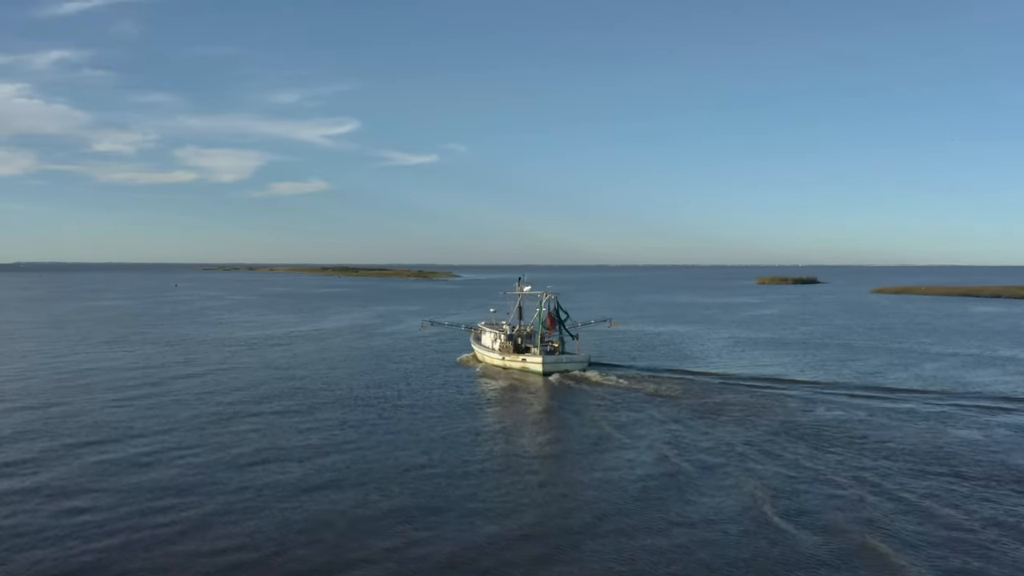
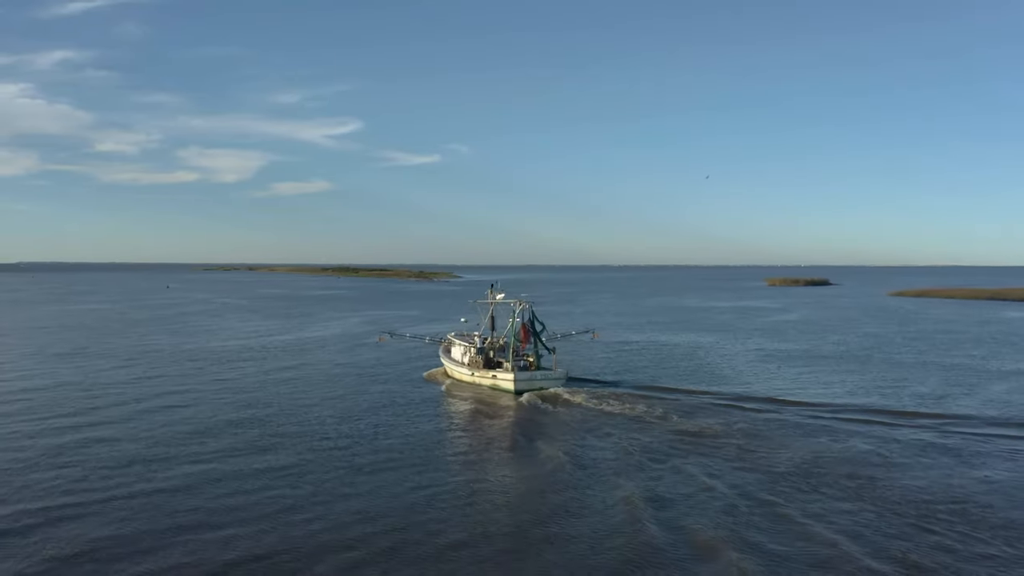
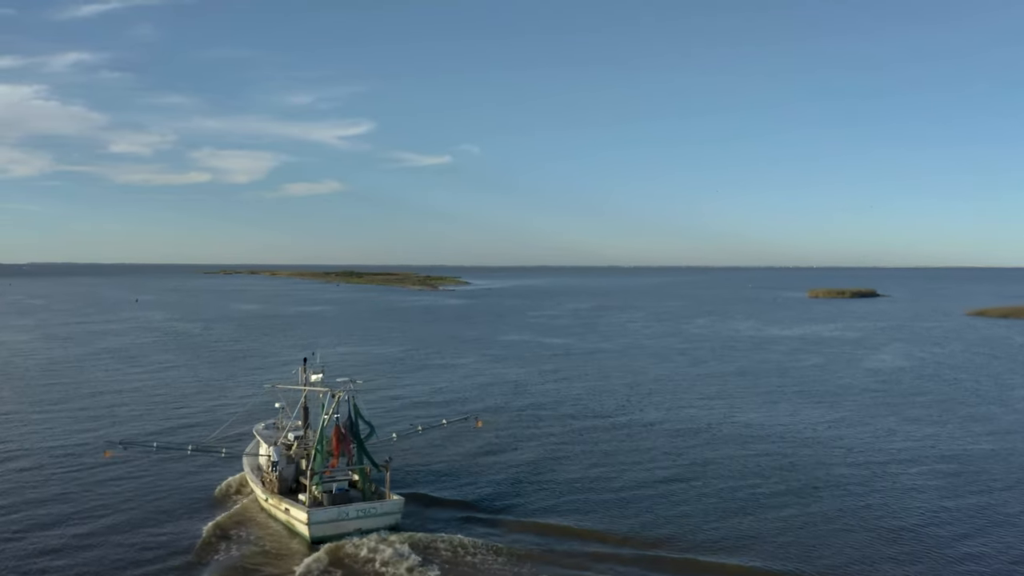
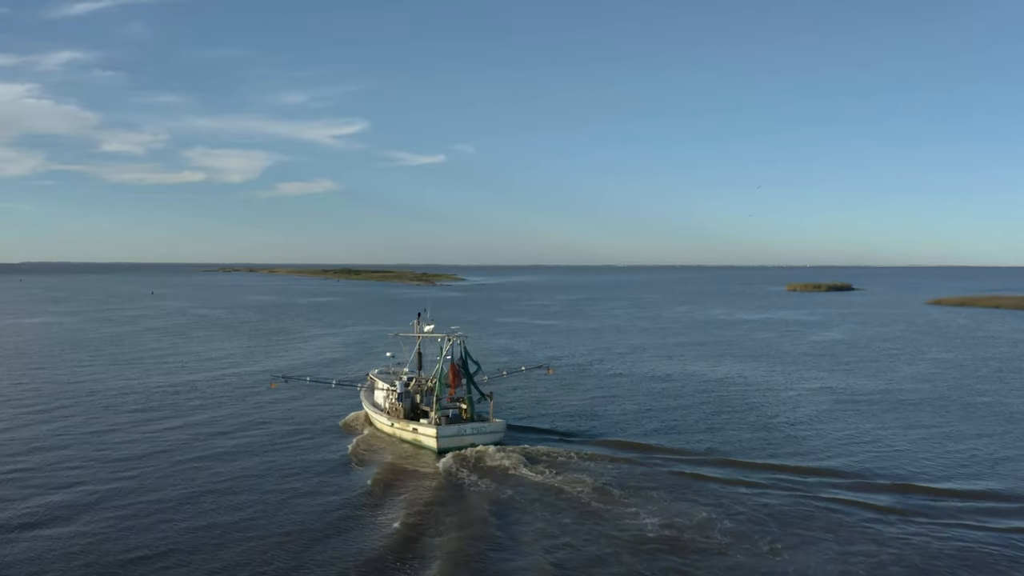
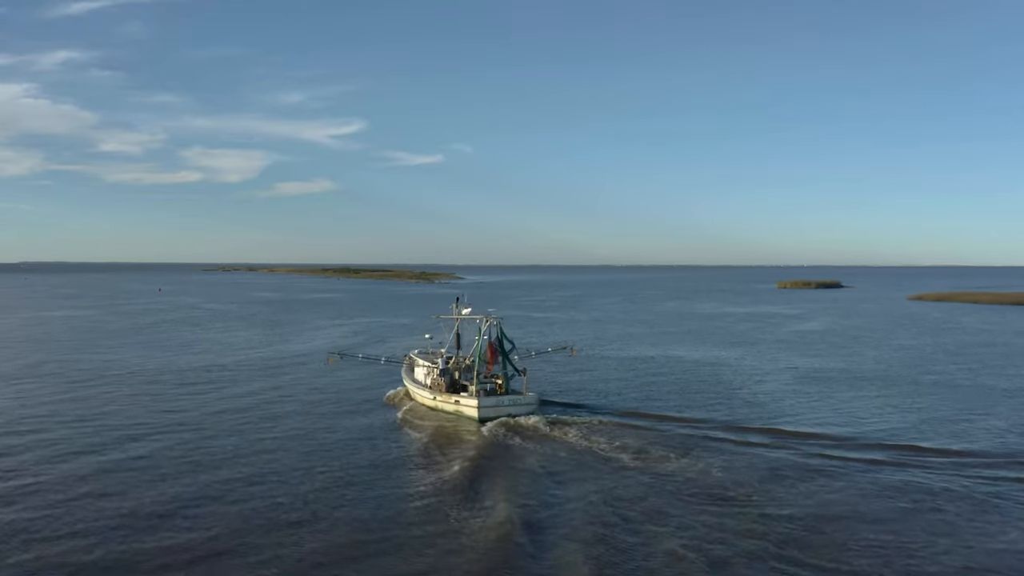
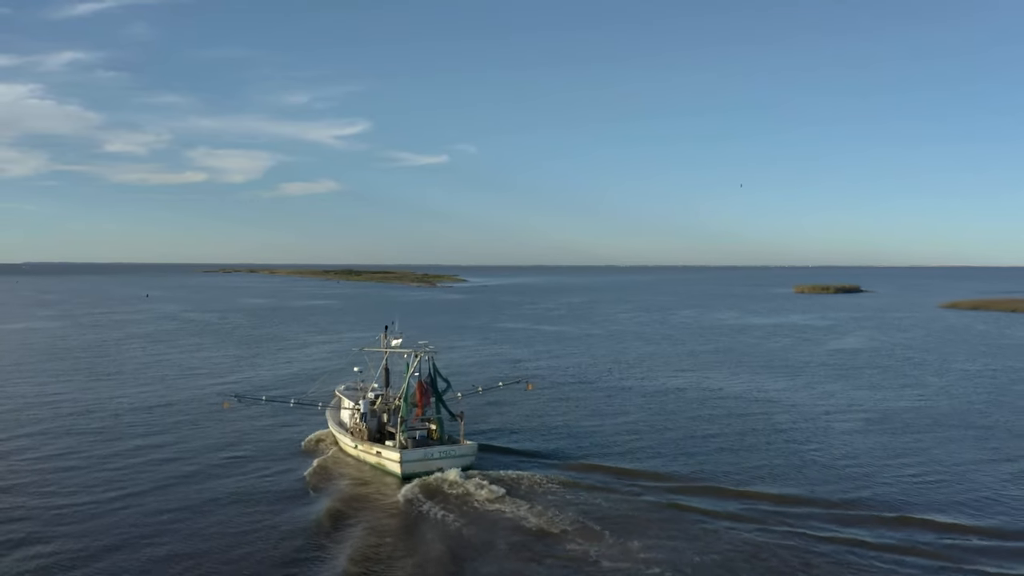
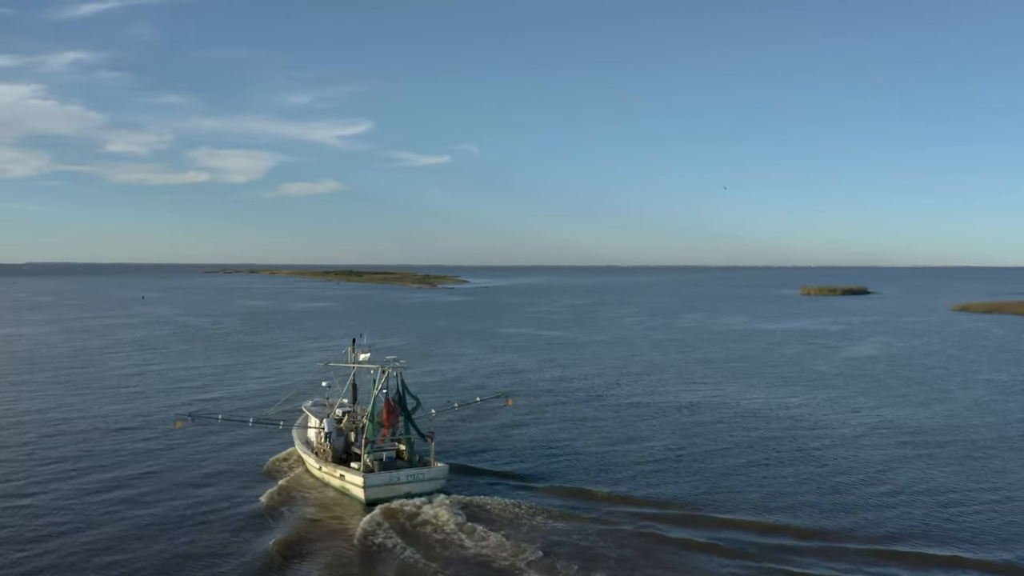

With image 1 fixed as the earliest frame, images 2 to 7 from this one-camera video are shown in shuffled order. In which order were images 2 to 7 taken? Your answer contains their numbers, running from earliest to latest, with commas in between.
2, 5, 4, 6, 7, 3
